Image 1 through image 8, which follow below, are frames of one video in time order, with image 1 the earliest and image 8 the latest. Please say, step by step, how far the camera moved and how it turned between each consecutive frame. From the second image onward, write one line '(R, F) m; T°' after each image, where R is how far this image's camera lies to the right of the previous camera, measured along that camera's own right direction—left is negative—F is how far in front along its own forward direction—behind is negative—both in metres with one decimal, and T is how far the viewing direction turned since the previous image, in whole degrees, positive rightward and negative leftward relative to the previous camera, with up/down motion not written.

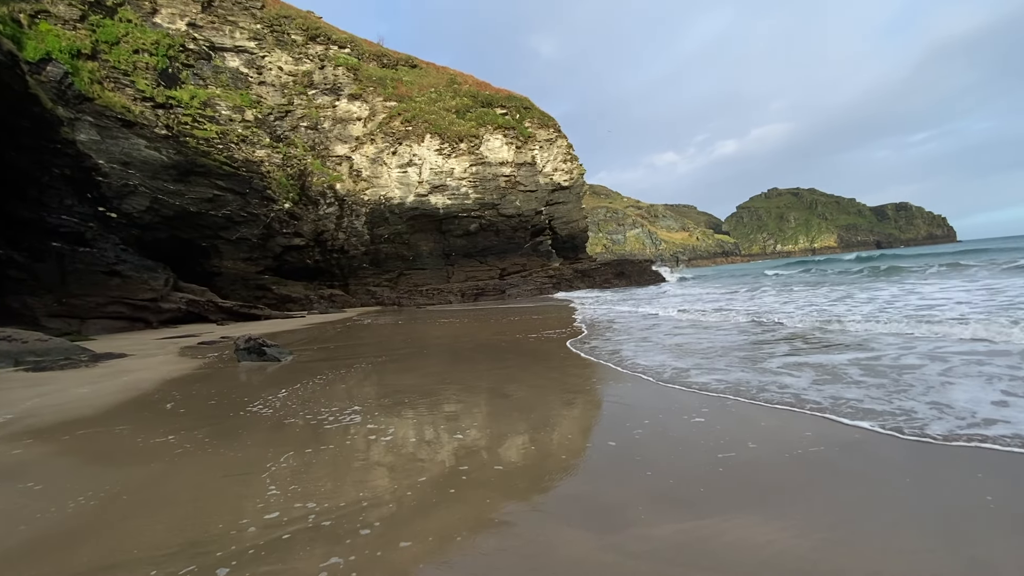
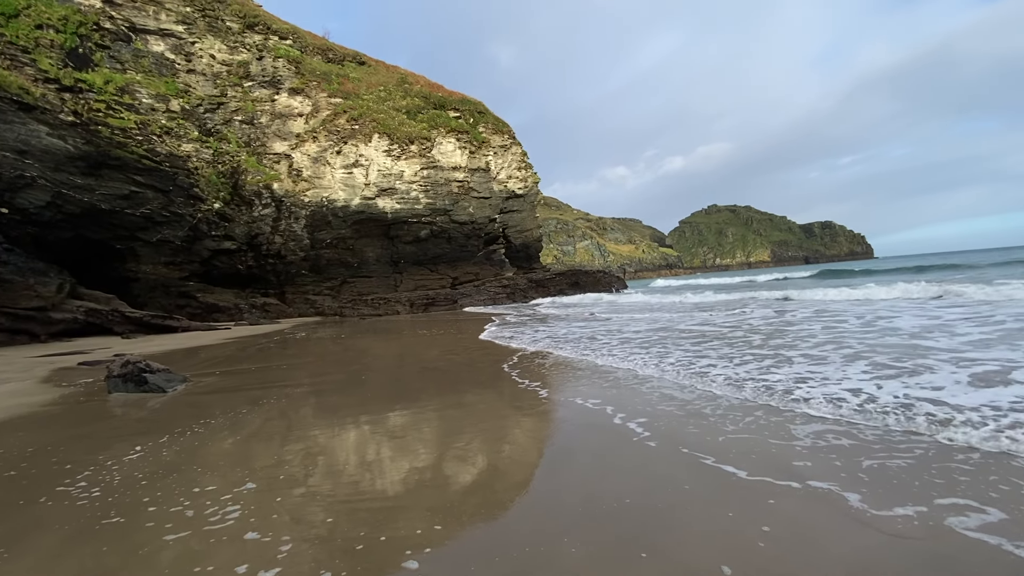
(-0.1, +1.4) m; +6°
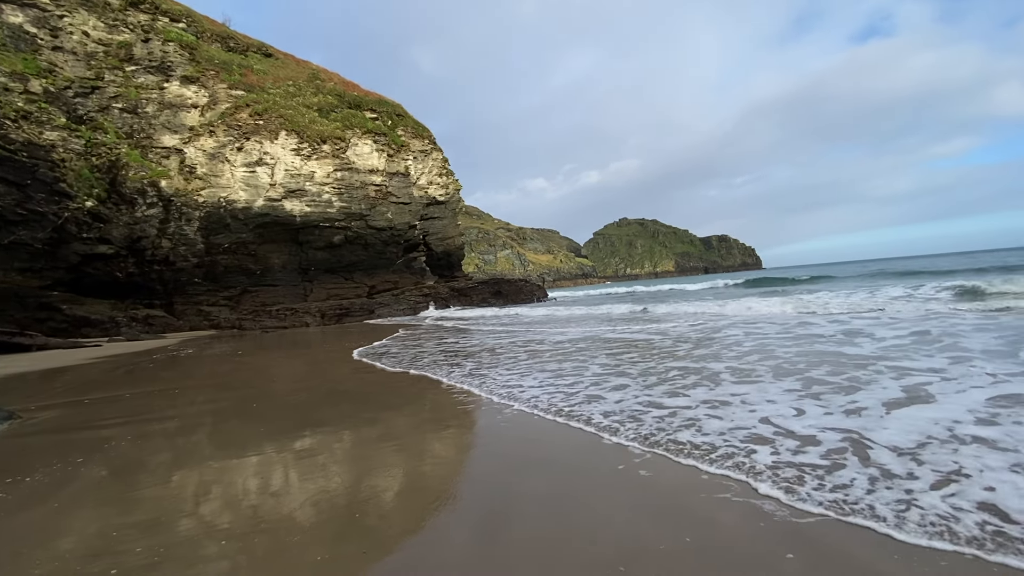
(-0.1, +0.7) m; +9°
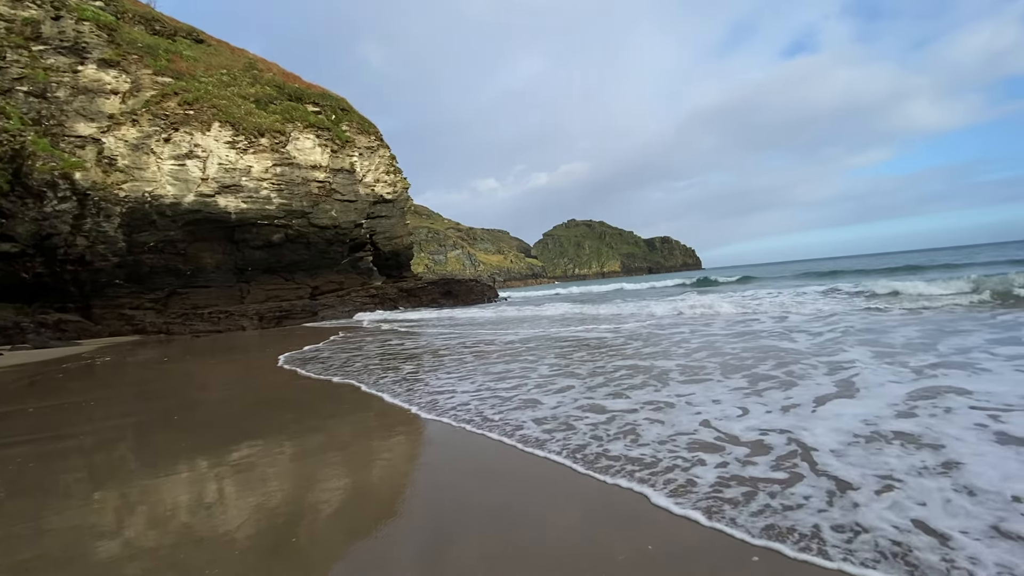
(0.0, +0.3) m; +6°
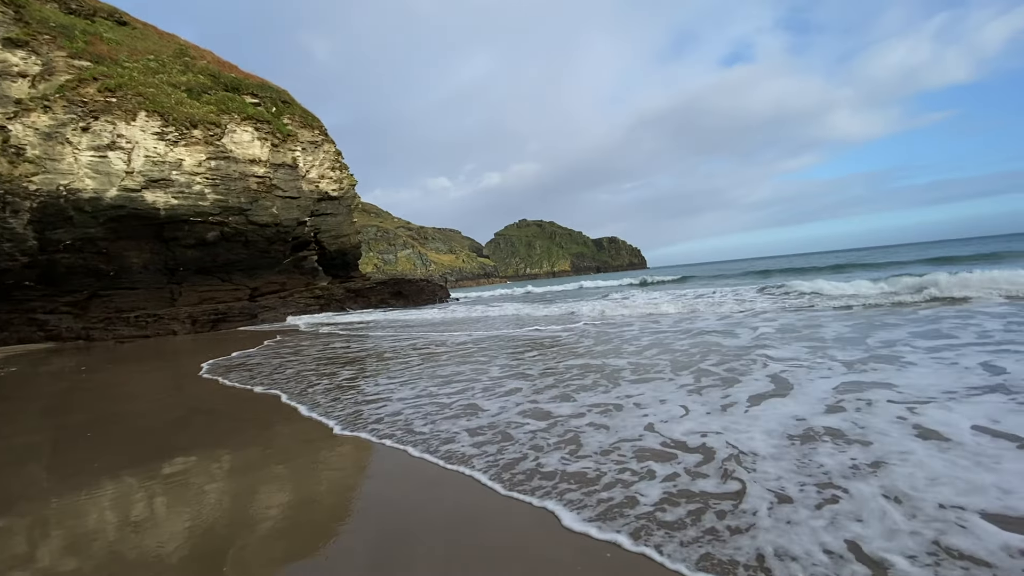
(0.0, +0.2) m; +6°
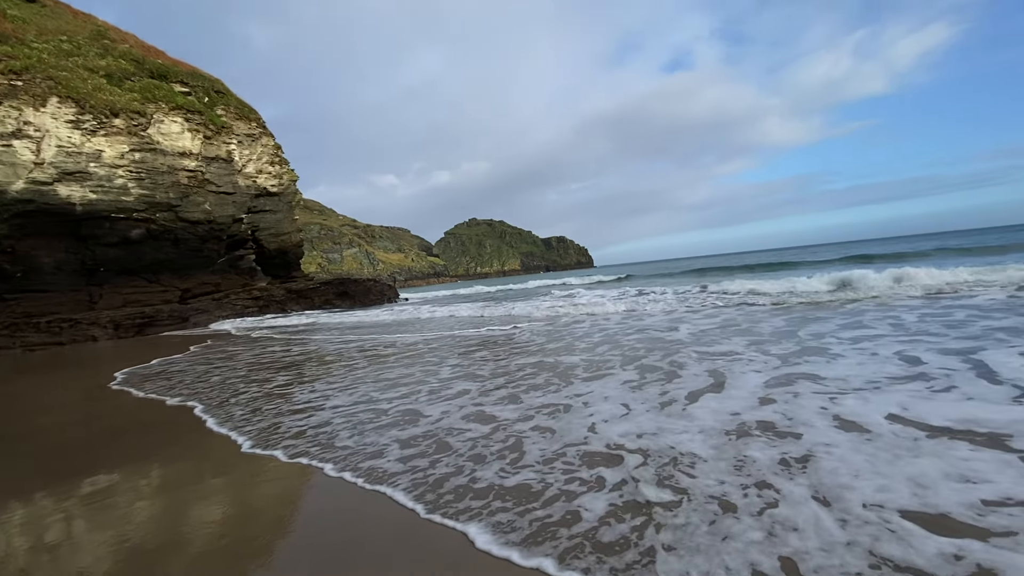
(0.0, +0.1) m; +6°
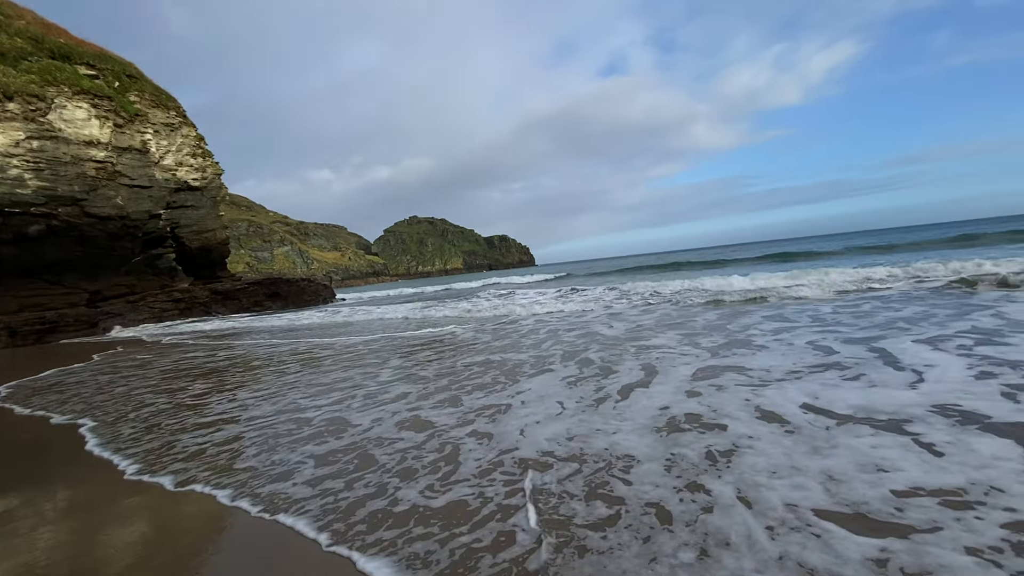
(0.0, 0.0) m; +7°
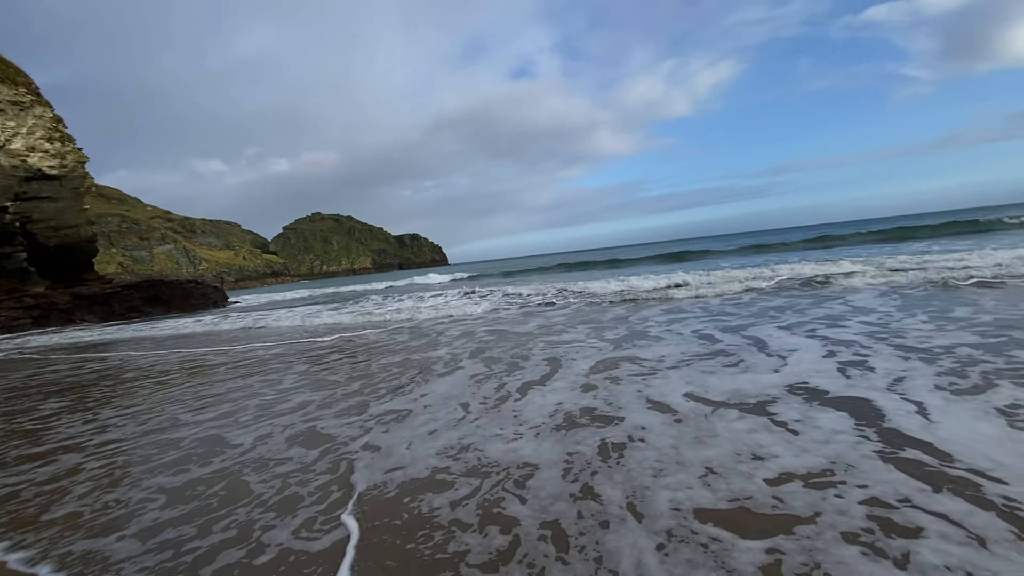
(+0.1, 0.0) m; +10°
